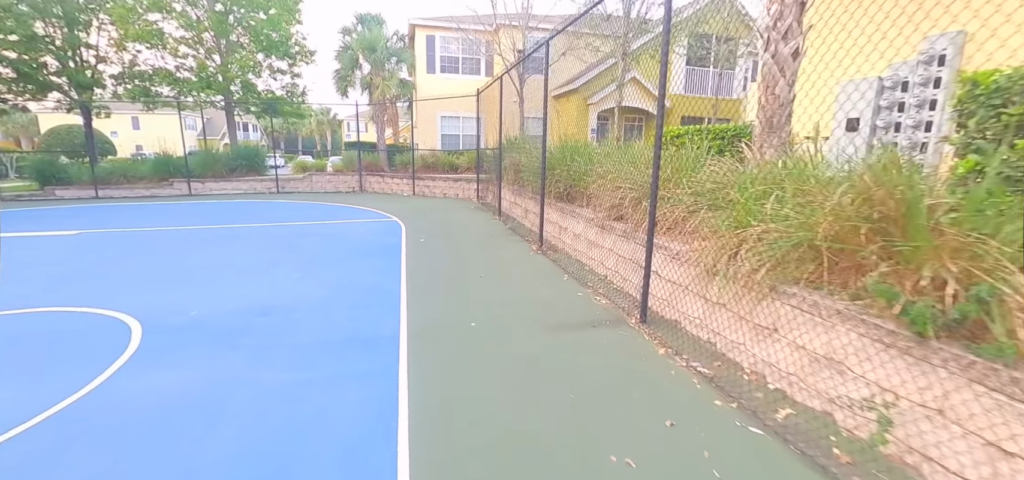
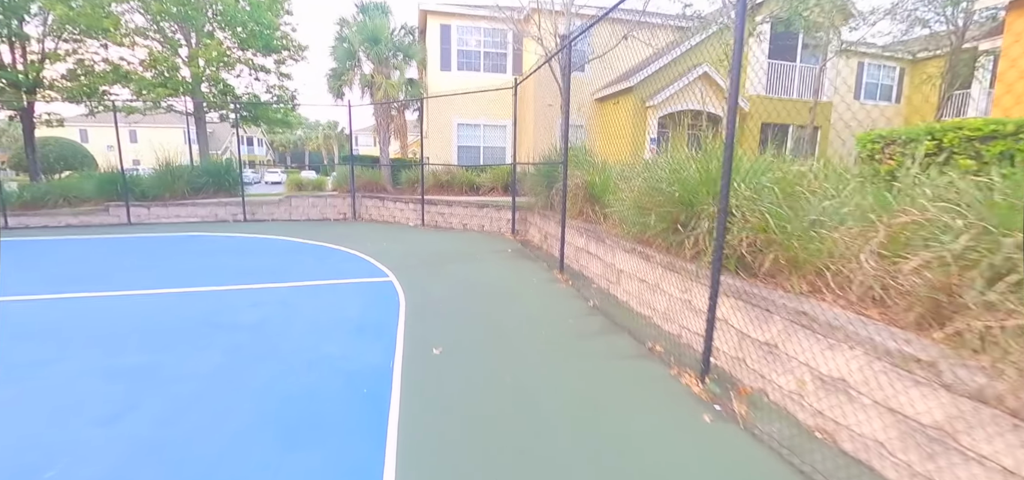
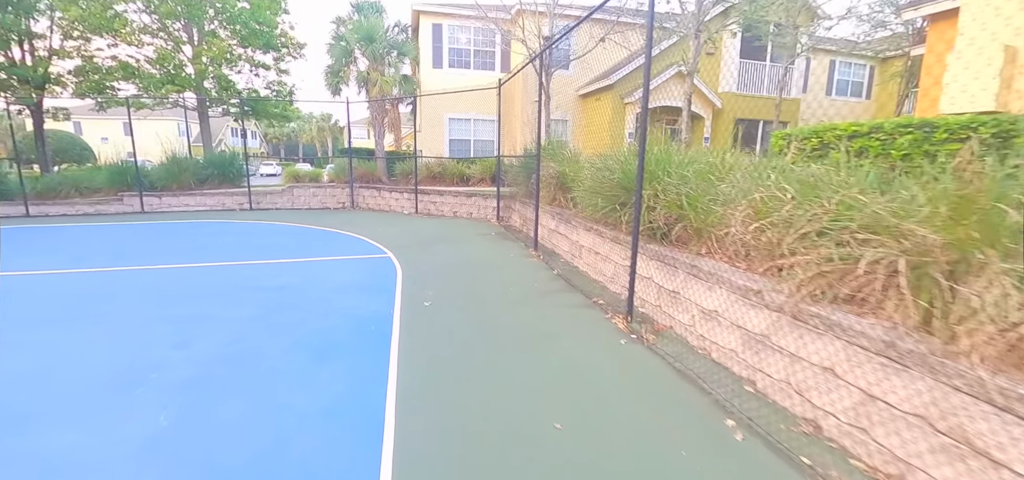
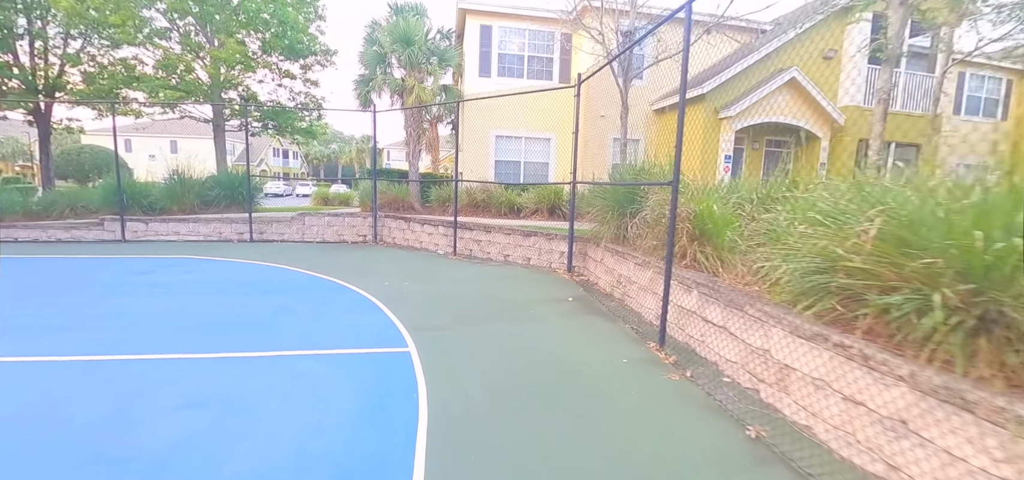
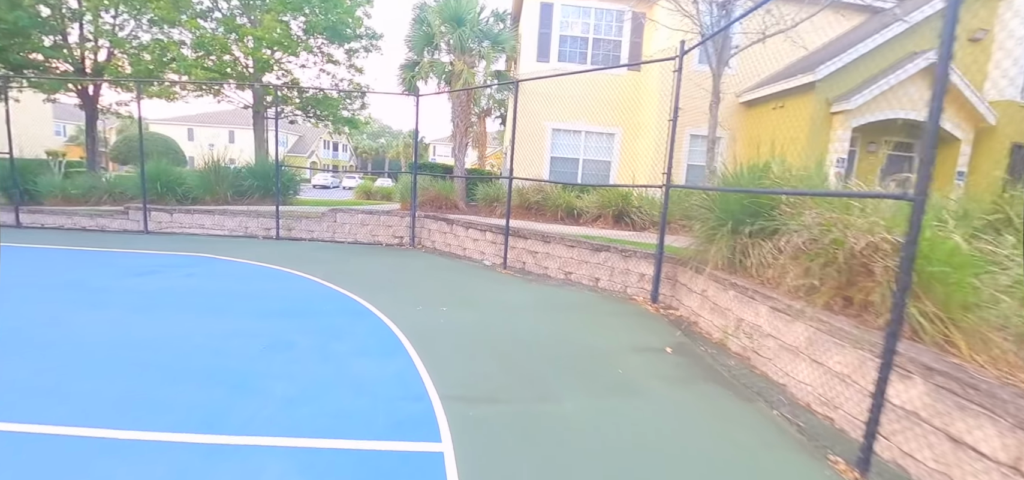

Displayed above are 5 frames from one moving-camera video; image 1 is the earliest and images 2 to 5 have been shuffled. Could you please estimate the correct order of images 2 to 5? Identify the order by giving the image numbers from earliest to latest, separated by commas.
3, 2, 4, 5
